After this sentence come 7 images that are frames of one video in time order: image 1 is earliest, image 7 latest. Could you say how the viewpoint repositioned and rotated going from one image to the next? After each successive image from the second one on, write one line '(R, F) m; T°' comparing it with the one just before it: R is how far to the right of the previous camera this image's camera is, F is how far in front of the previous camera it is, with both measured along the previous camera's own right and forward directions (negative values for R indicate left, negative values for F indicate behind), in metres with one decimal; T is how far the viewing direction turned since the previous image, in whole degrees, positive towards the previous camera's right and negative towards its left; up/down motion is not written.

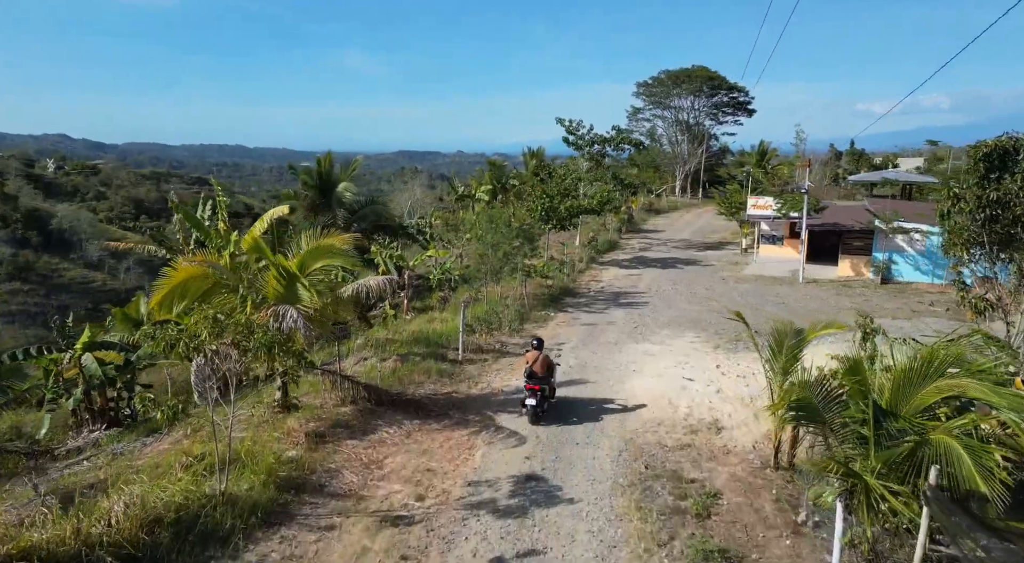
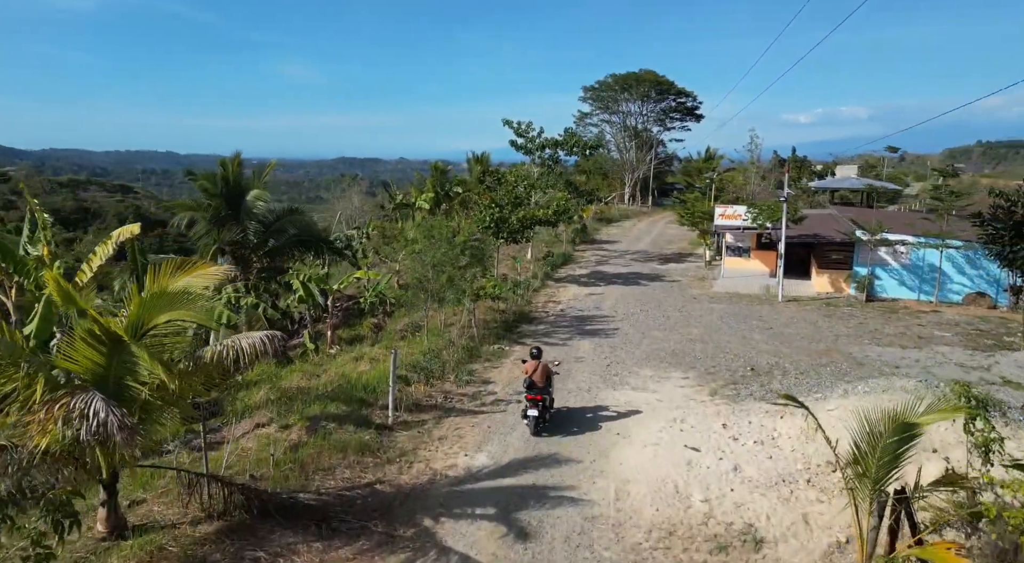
(0.0, +2.9) m; +4°
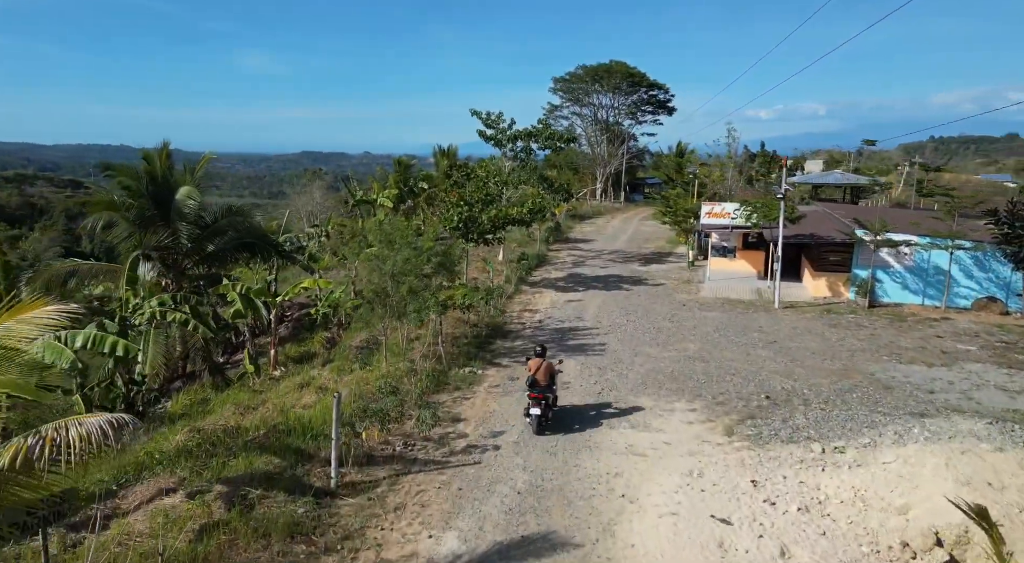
(-0.1, +2.0) m; +3°
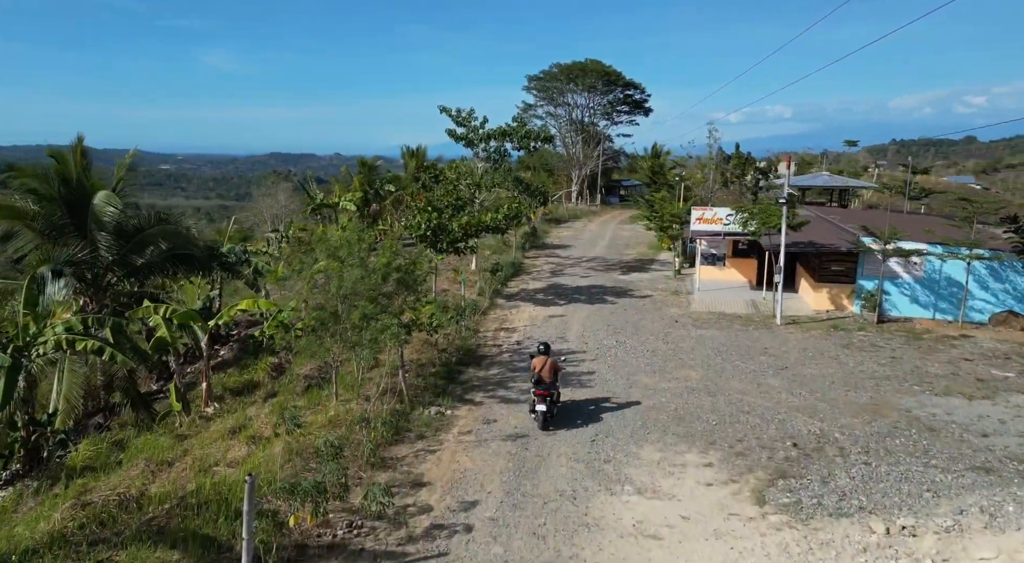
(0.0, +1.9) m; +2°
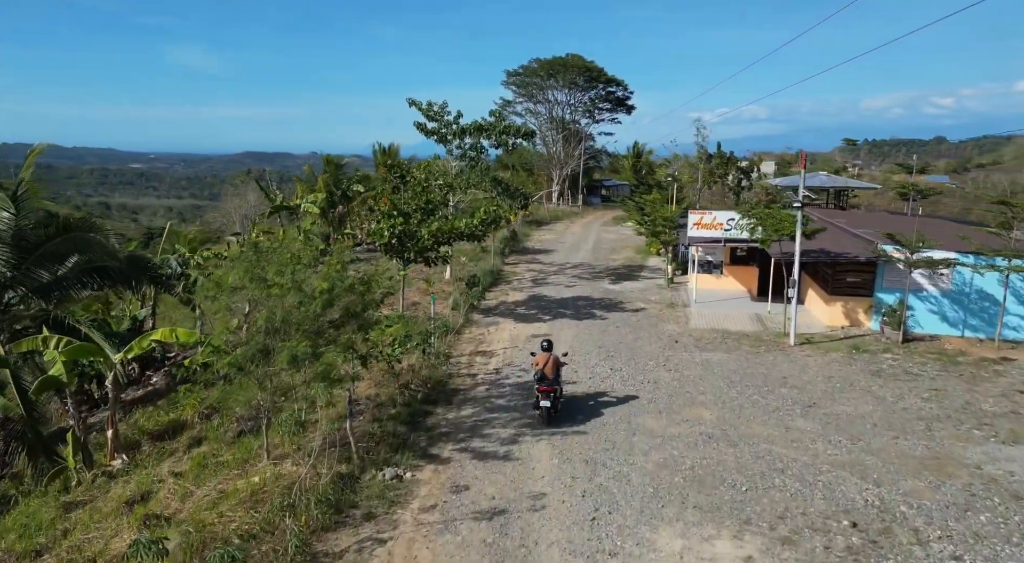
(0.0, +2.1) m; +2°
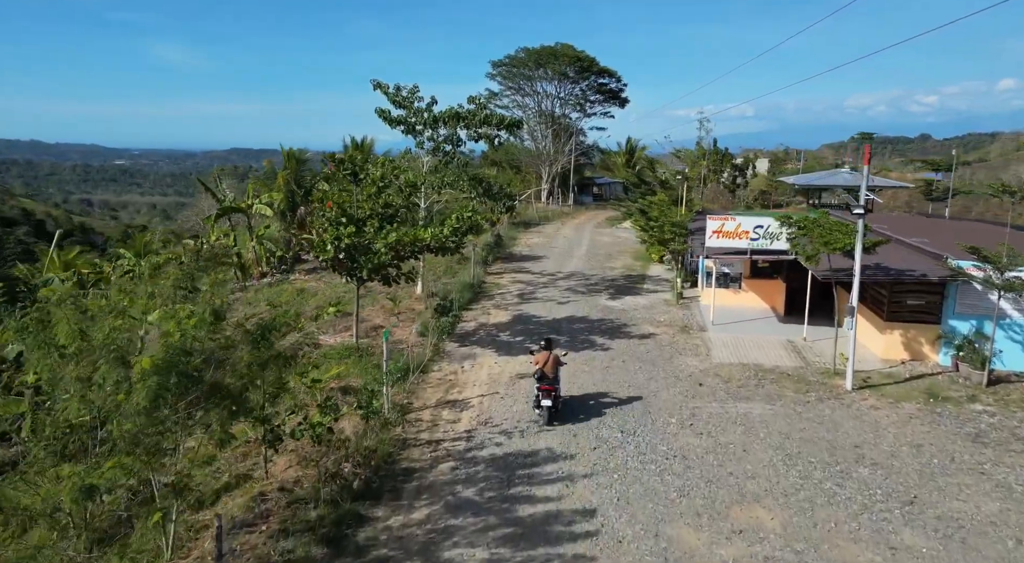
(+0.2, +3.2) m; +1°
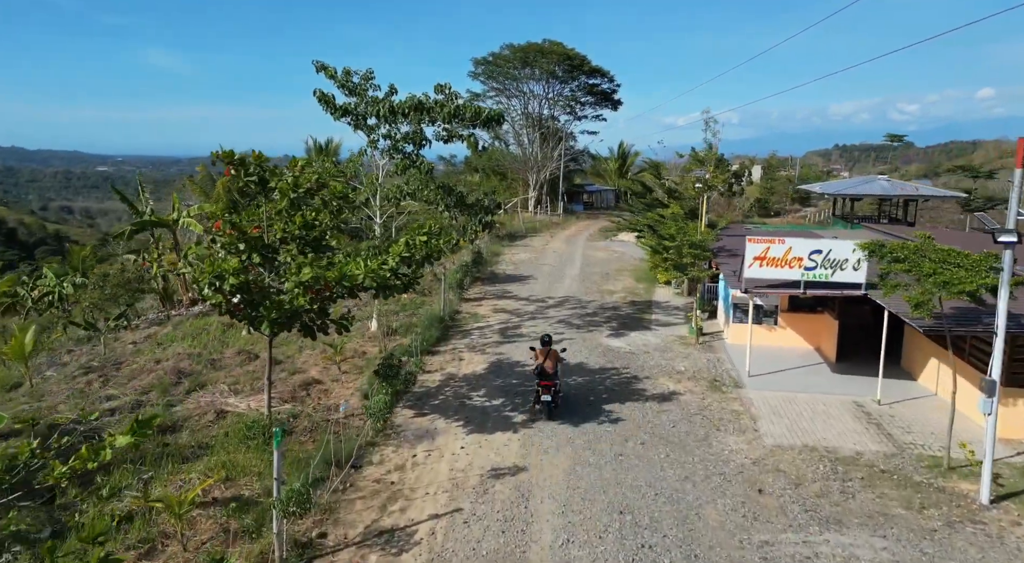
(+0.2, +3.7) m; +1°
